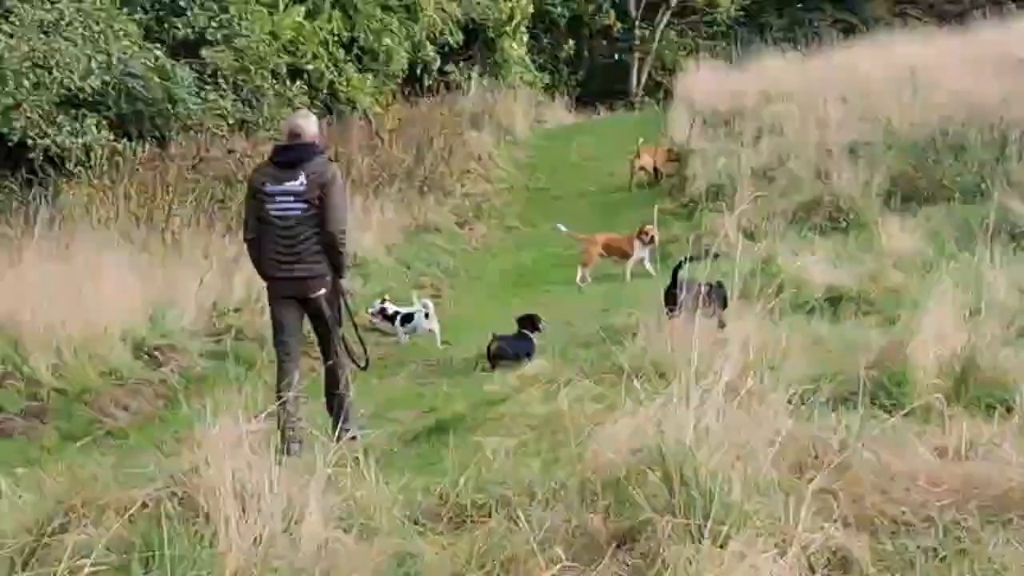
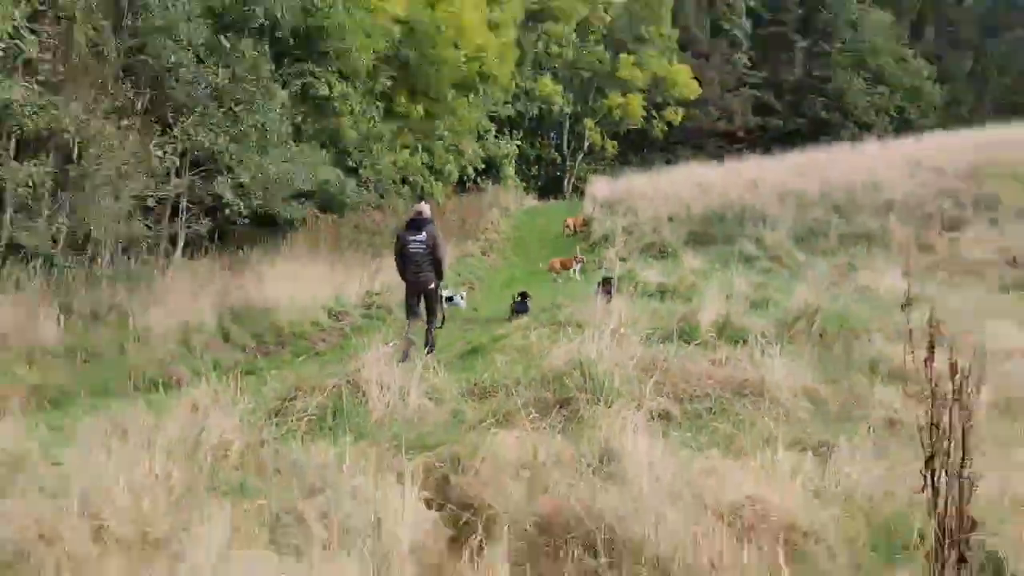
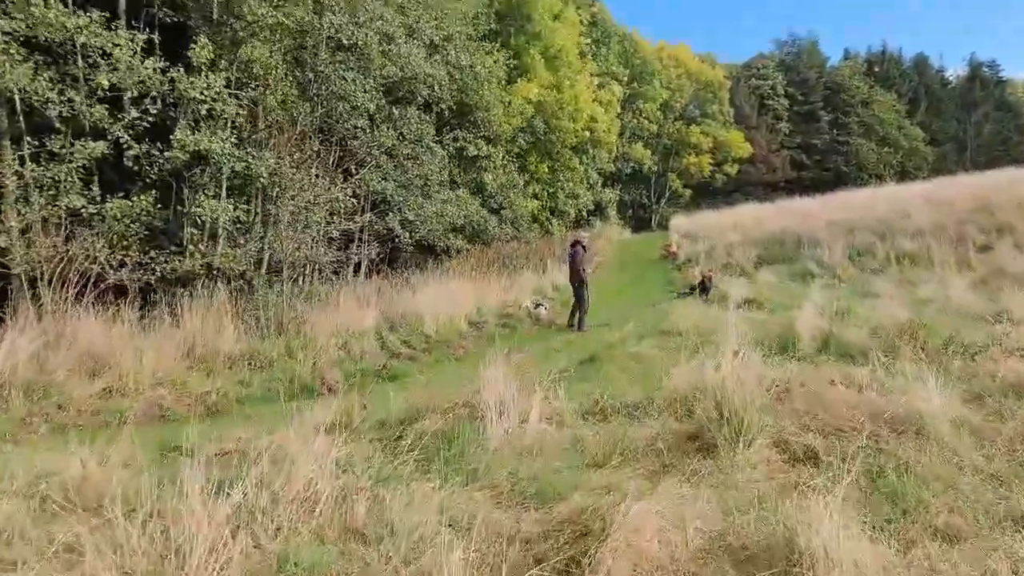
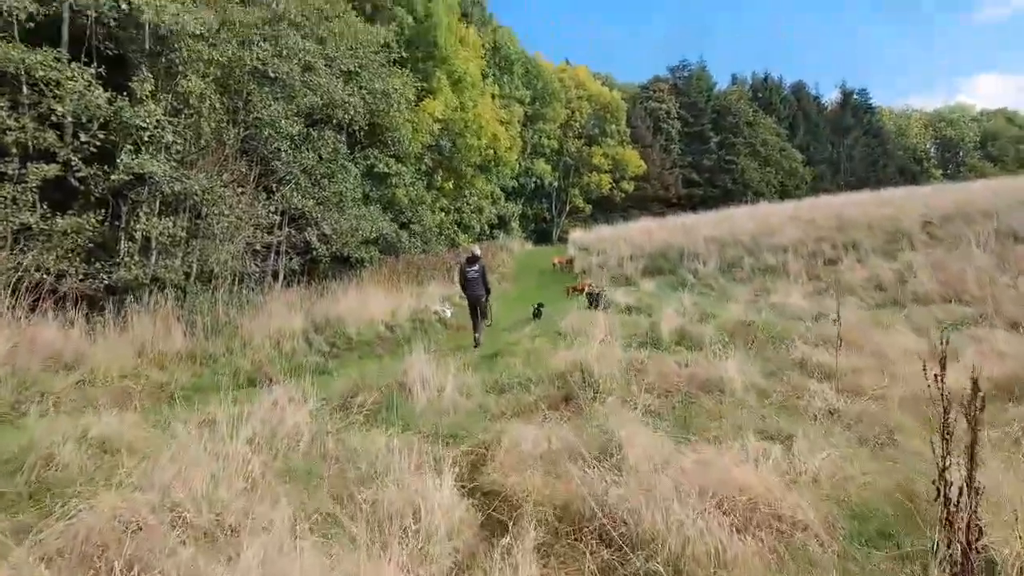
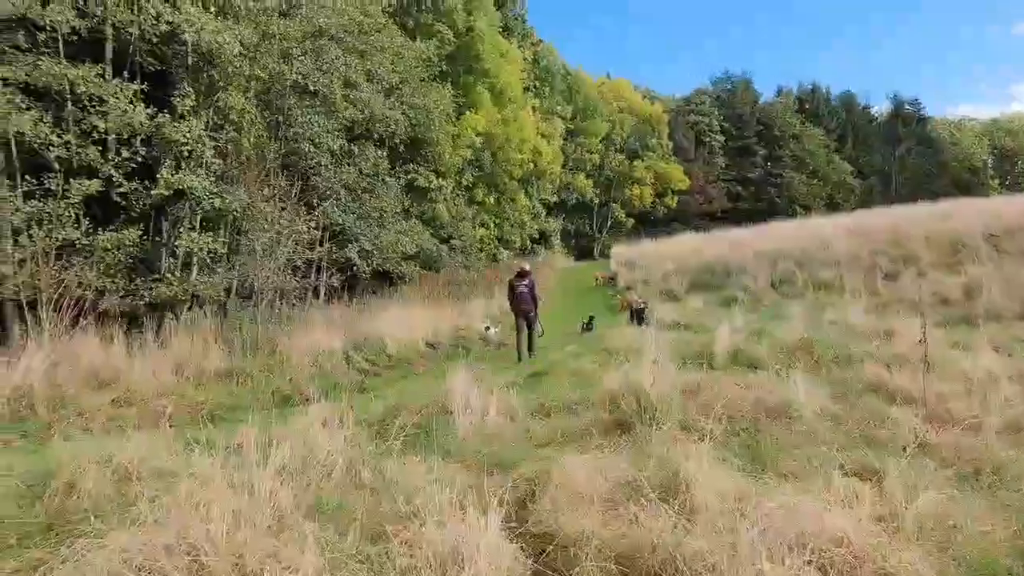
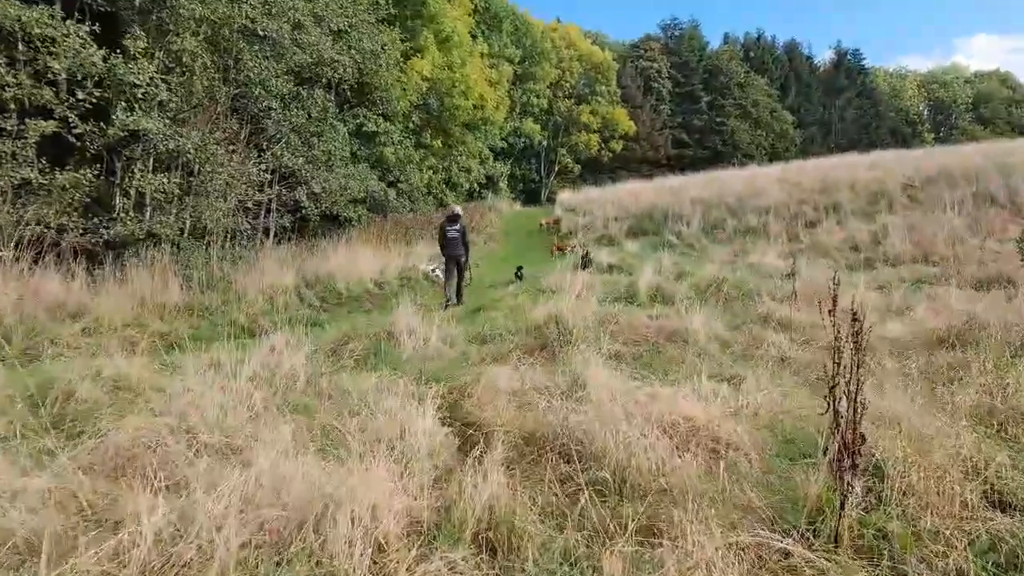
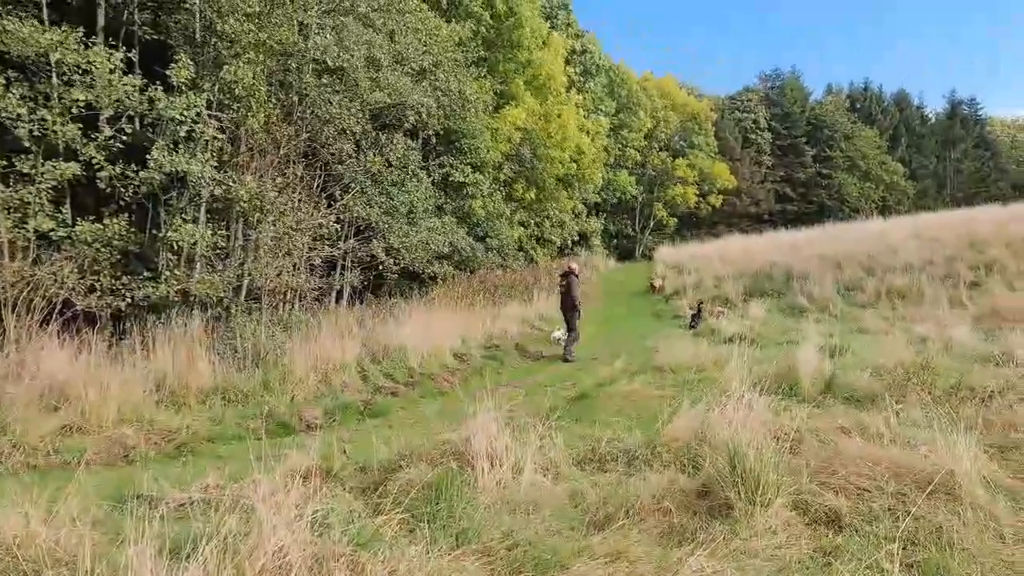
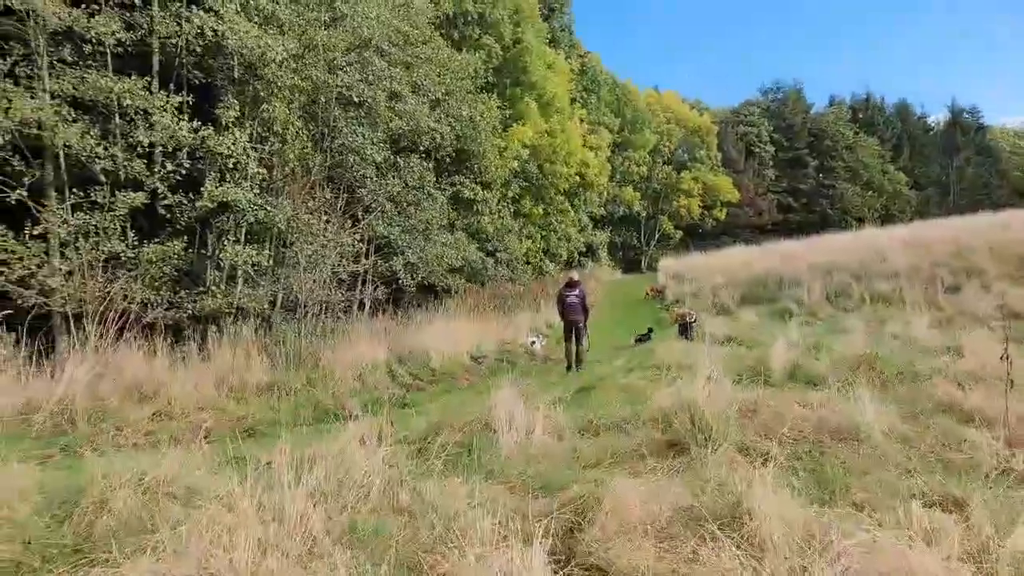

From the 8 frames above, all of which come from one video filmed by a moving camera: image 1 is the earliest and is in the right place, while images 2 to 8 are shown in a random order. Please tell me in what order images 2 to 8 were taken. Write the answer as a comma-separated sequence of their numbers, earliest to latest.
2, 6, 4, 5, 8, 3, 7
